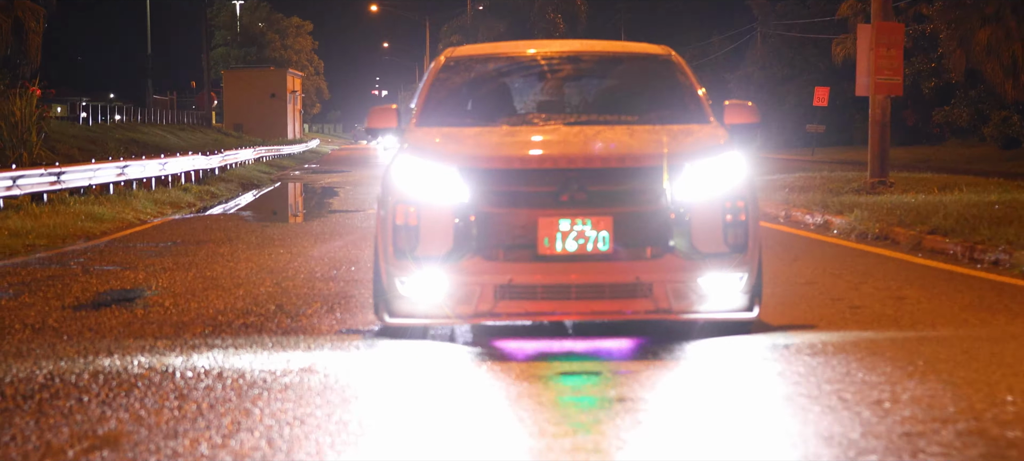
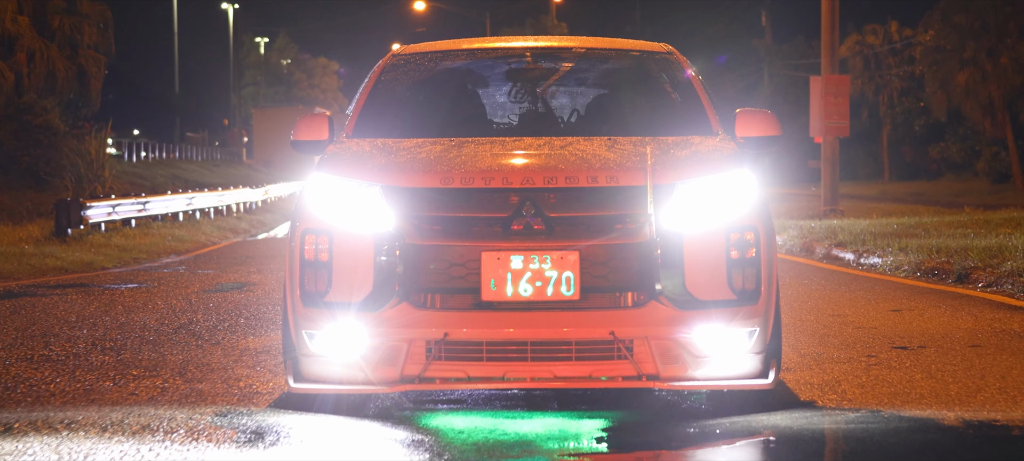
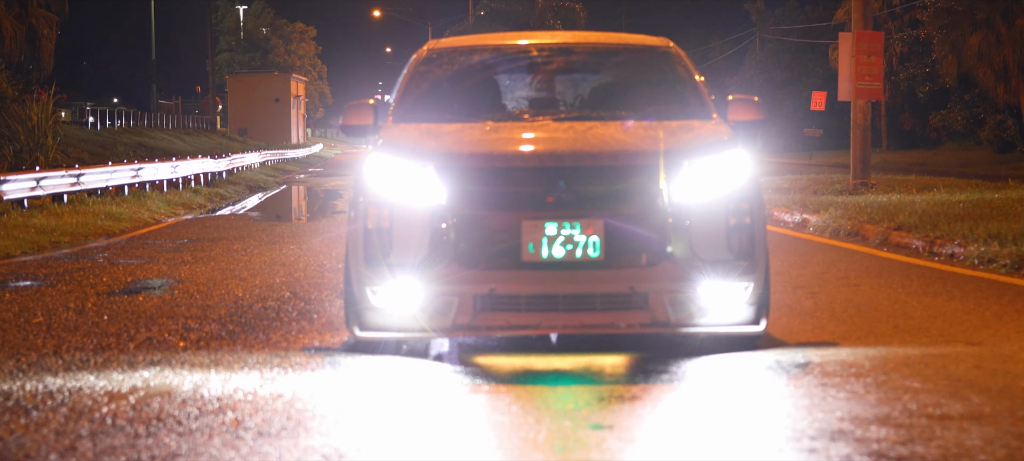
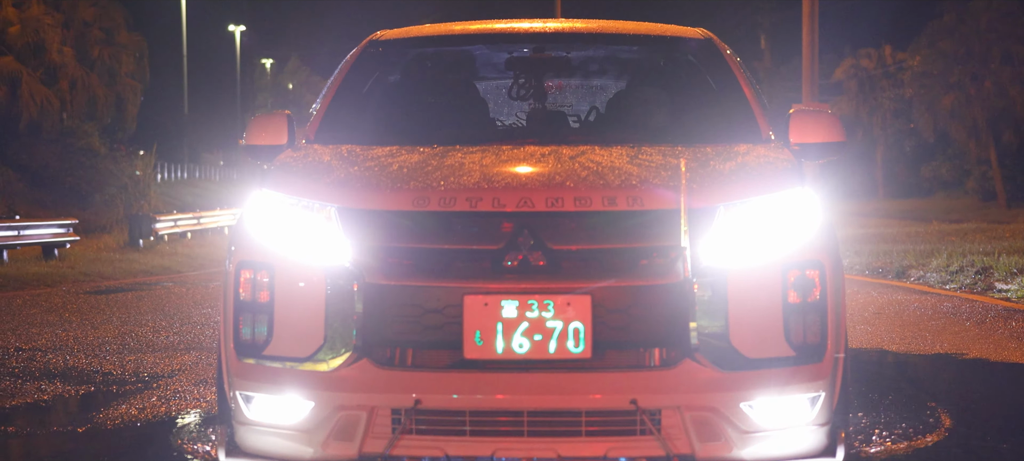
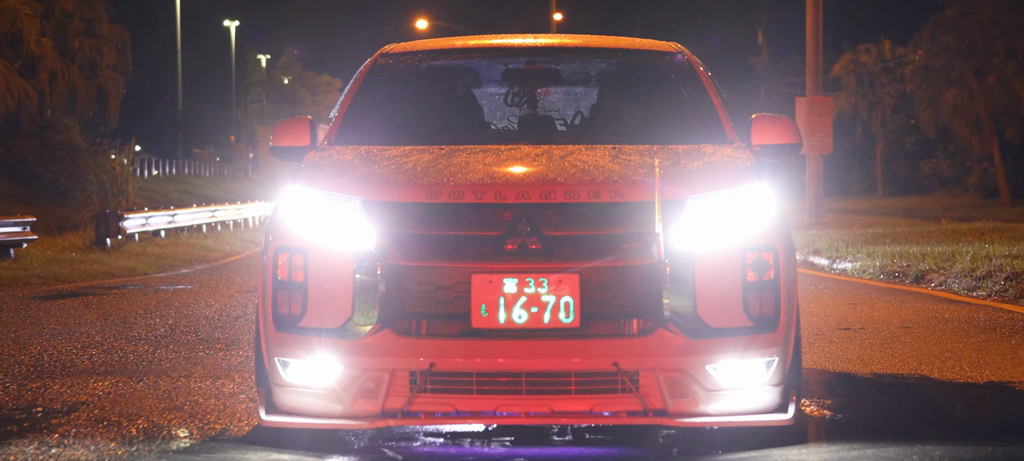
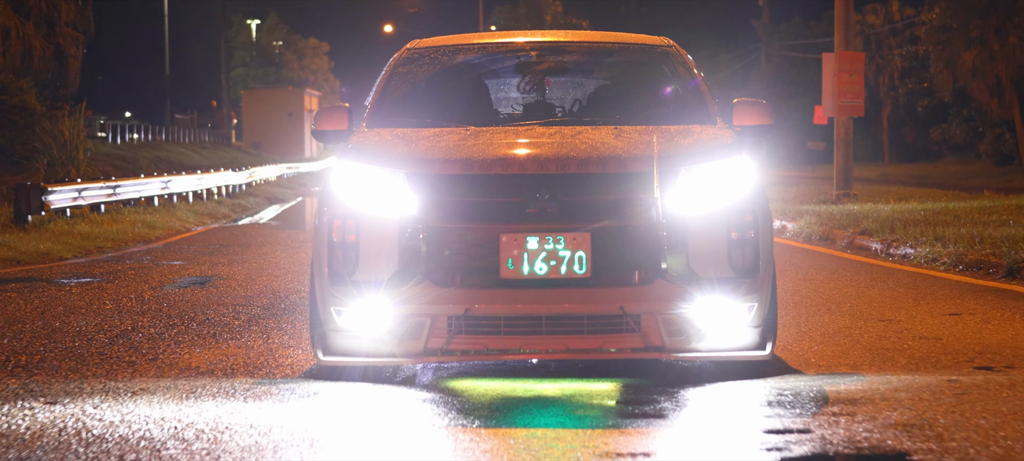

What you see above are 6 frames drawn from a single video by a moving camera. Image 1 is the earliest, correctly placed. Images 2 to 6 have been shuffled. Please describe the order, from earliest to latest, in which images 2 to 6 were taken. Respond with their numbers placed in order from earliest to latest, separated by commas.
3, 6, 2, 5, 4
